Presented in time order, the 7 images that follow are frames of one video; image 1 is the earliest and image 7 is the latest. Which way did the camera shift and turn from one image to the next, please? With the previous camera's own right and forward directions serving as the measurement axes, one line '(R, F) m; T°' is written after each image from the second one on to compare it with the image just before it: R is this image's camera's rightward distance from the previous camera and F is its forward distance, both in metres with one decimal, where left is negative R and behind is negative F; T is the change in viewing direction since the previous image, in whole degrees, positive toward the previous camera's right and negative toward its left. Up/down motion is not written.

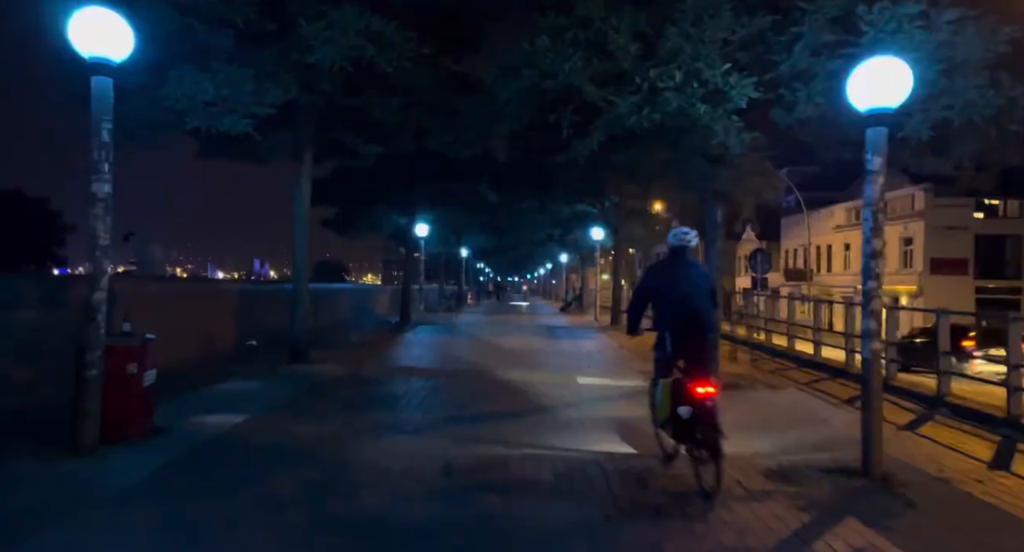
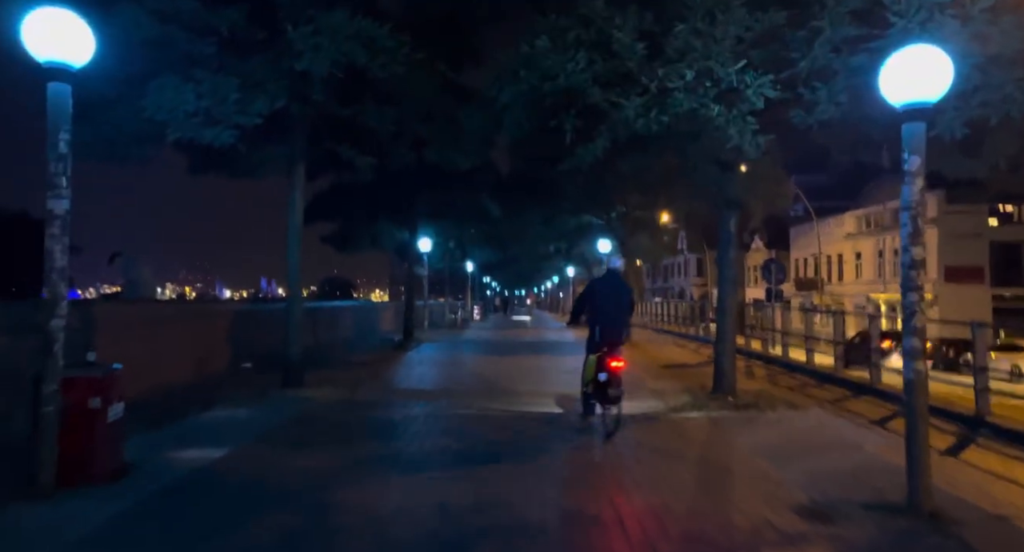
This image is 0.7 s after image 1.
(+0.1, +0.7) m; -1°
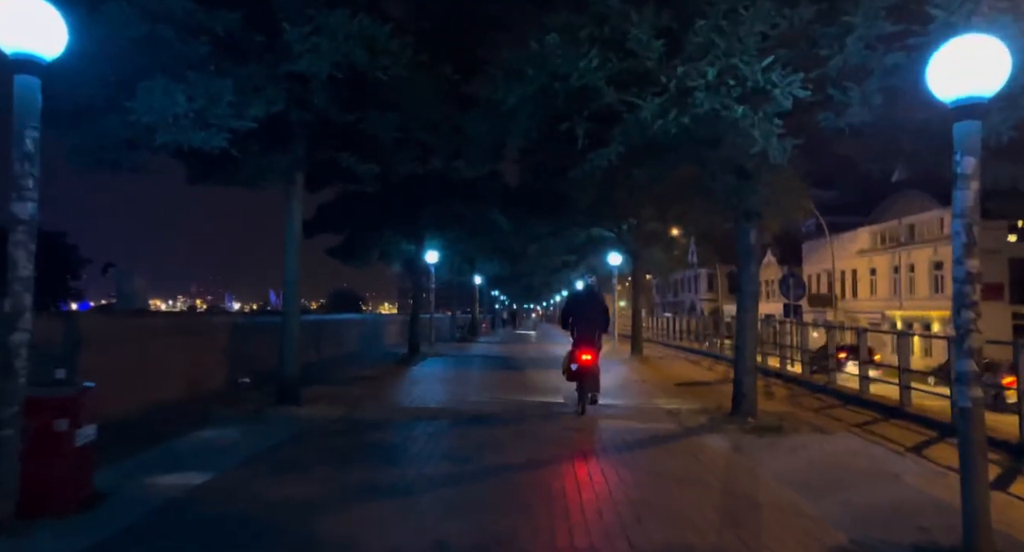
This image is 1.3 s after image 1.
(0.0, +0.6) m; -1°
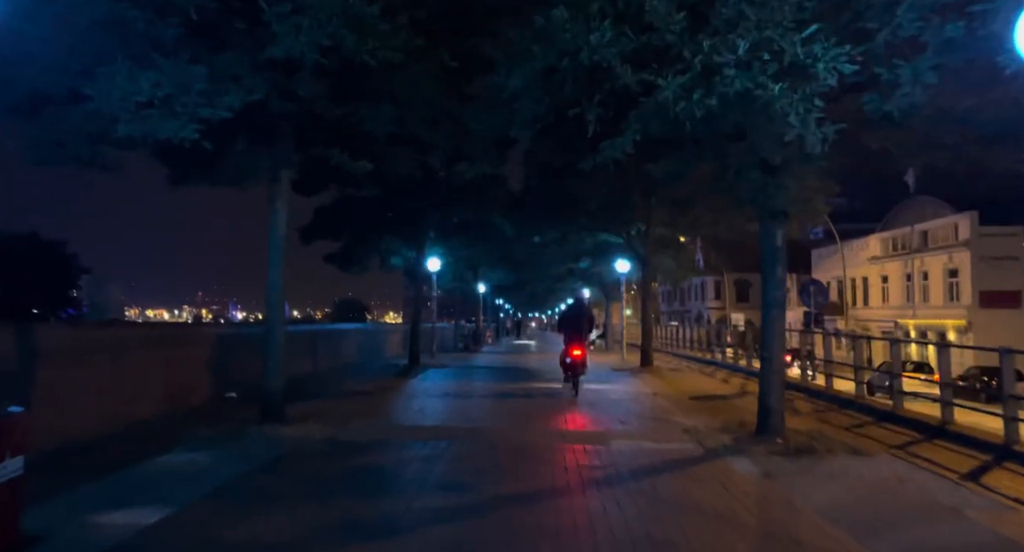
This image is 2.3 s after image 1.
(0.0, +1.0) m; 0°
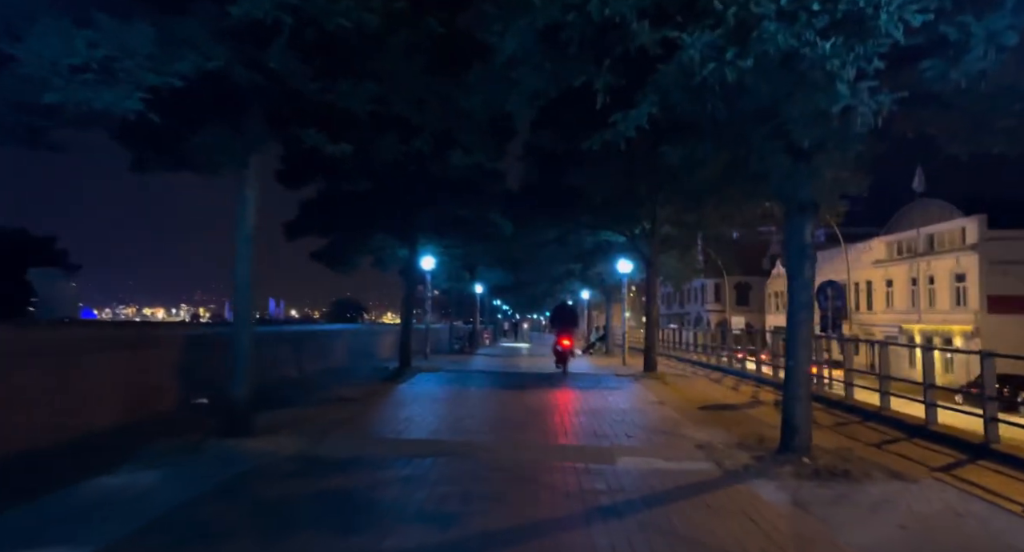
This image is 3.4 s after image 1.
(+0.1, +1.1) m; 0°
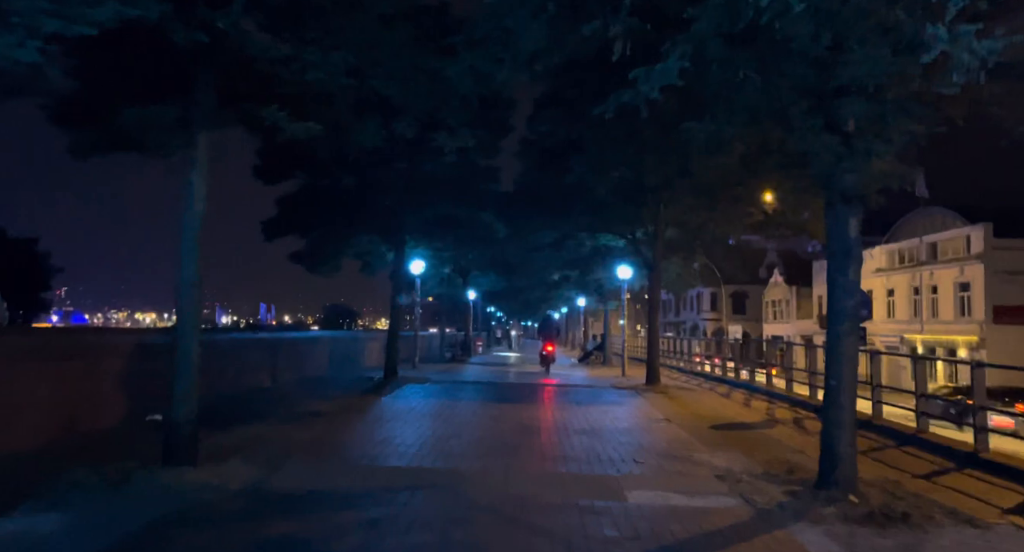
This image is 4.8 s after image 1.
(0.0, +1.4) m; 0°
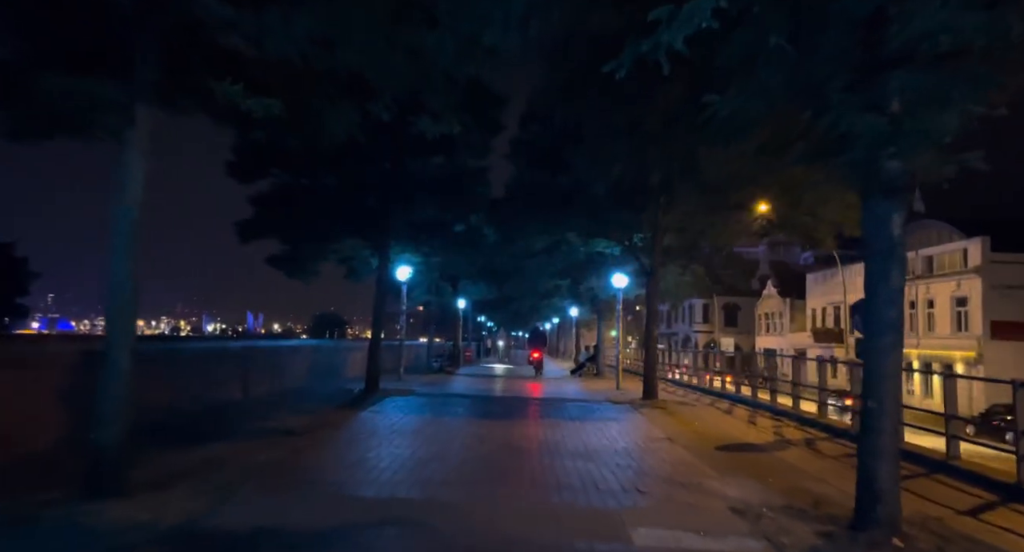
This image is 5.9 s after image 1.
(0.0, +1.1) m; +1°
